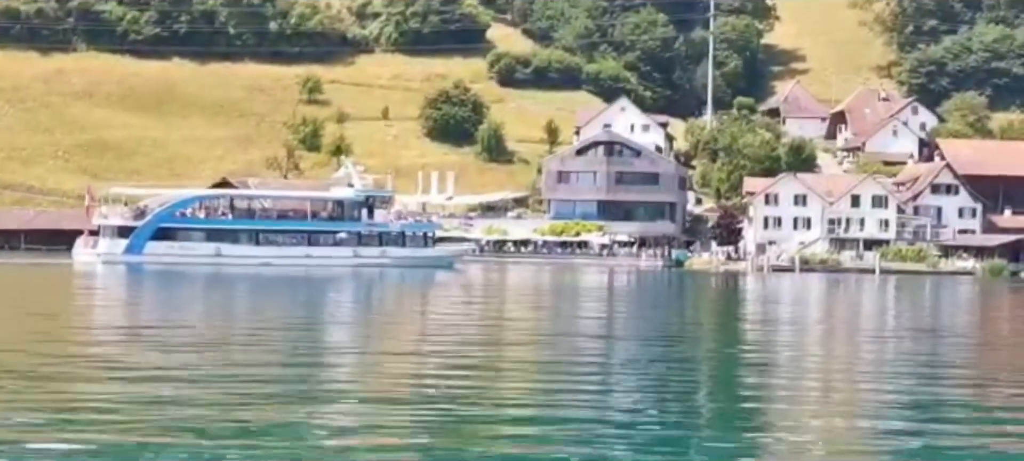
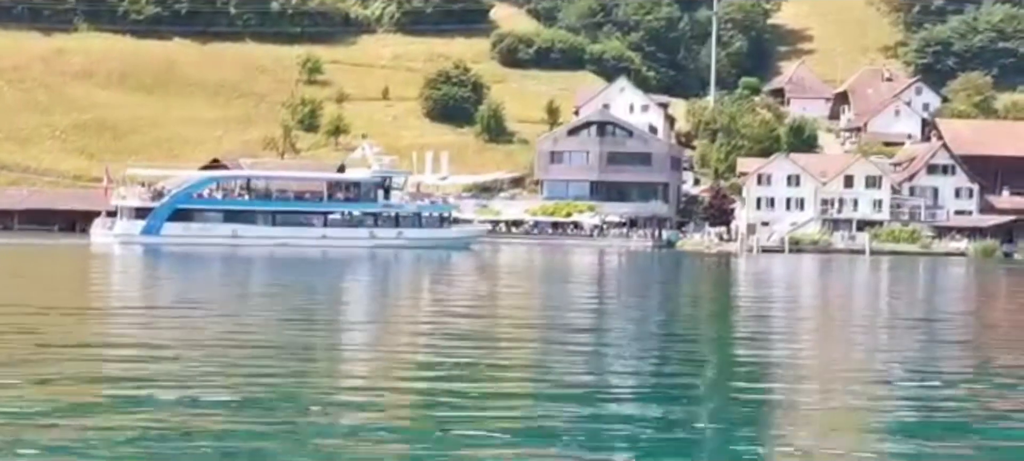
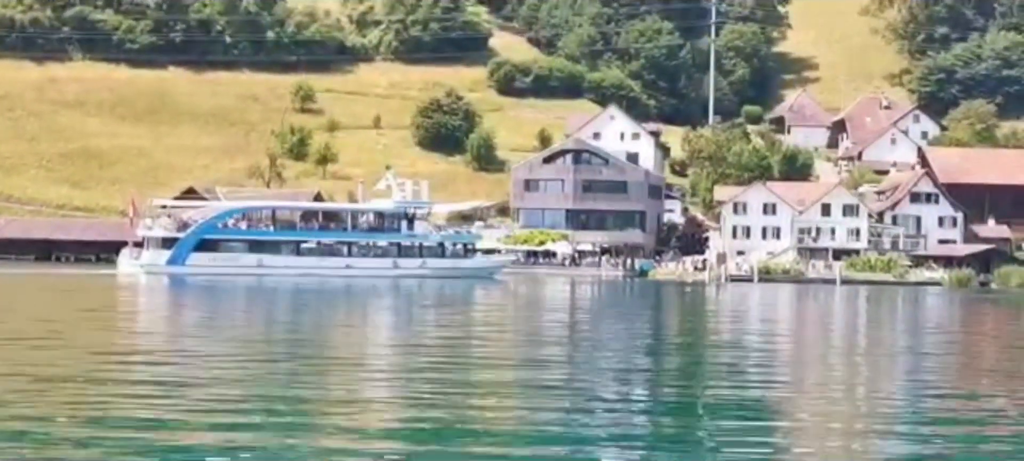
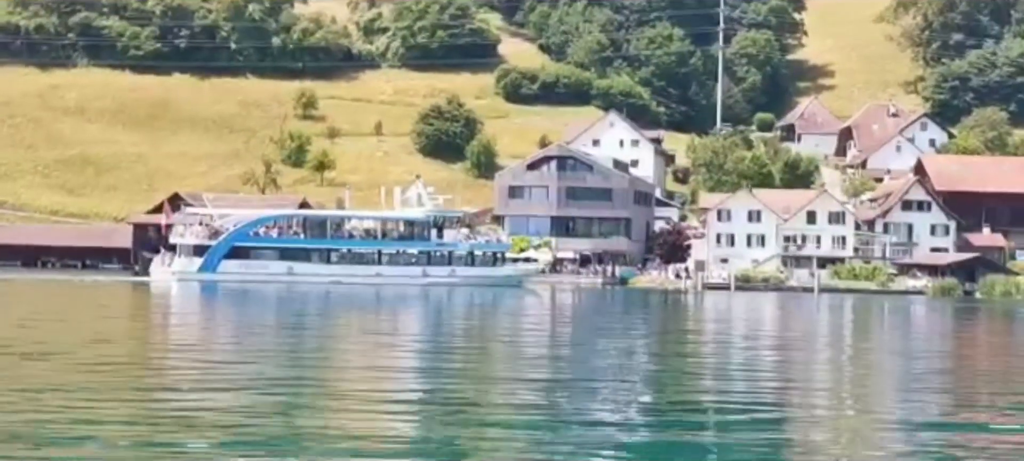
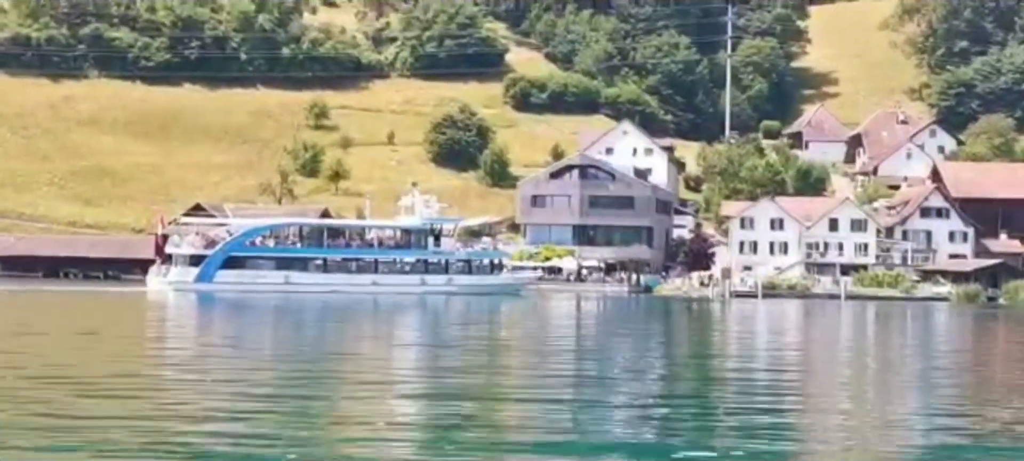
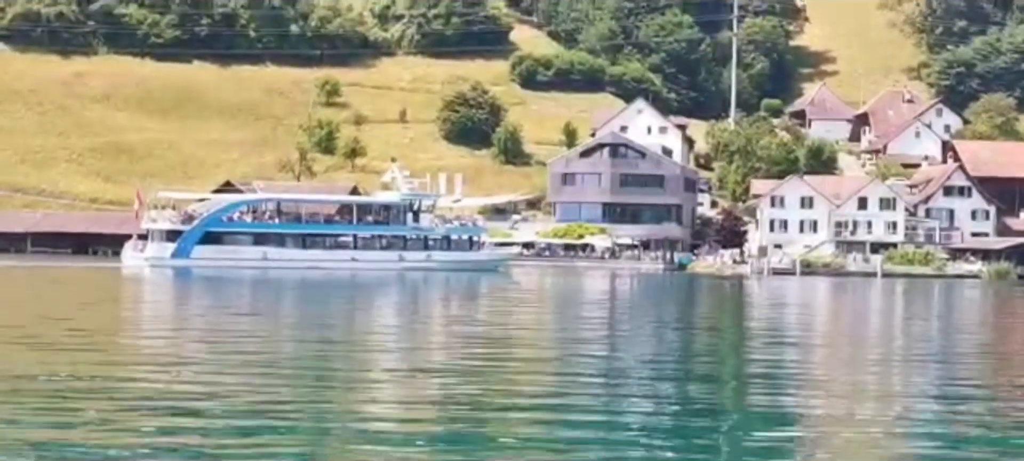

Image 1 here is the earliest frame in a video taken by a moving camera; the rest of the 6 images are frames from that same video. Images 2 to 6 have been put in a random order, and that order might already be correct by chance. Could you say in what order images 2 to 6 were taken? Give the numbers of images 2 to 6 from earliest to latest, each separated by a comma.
2, 6, 3, 5, 4
